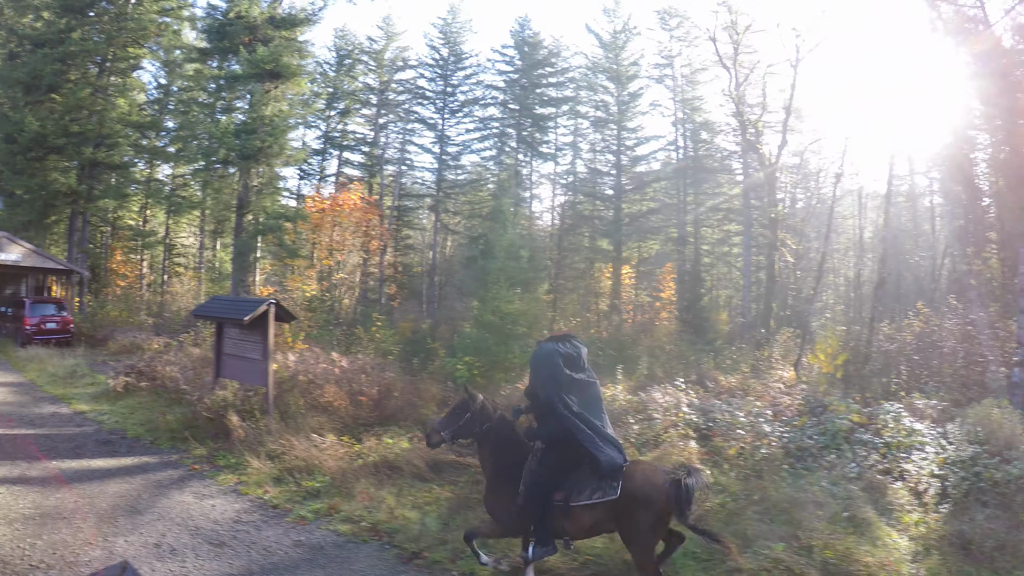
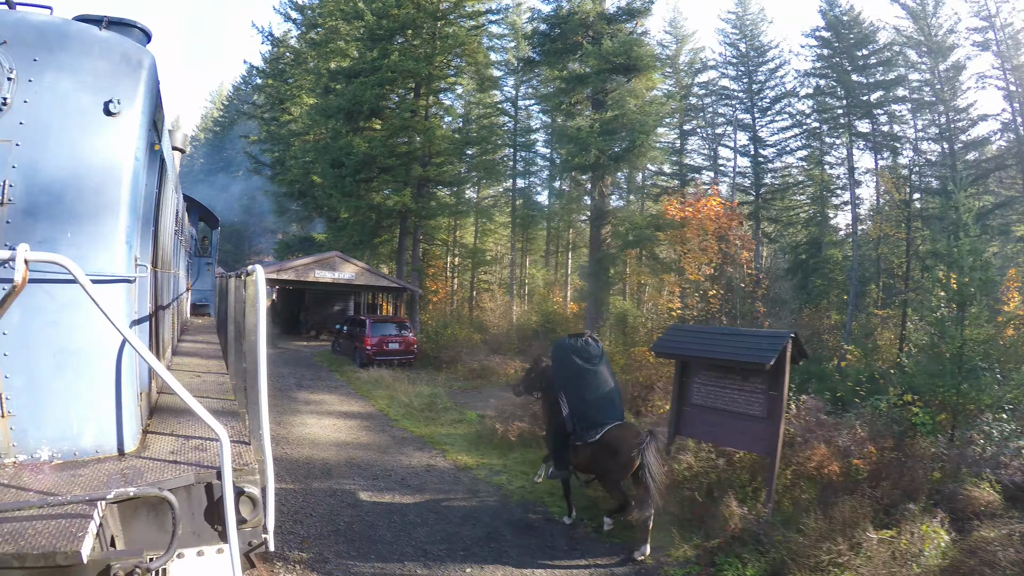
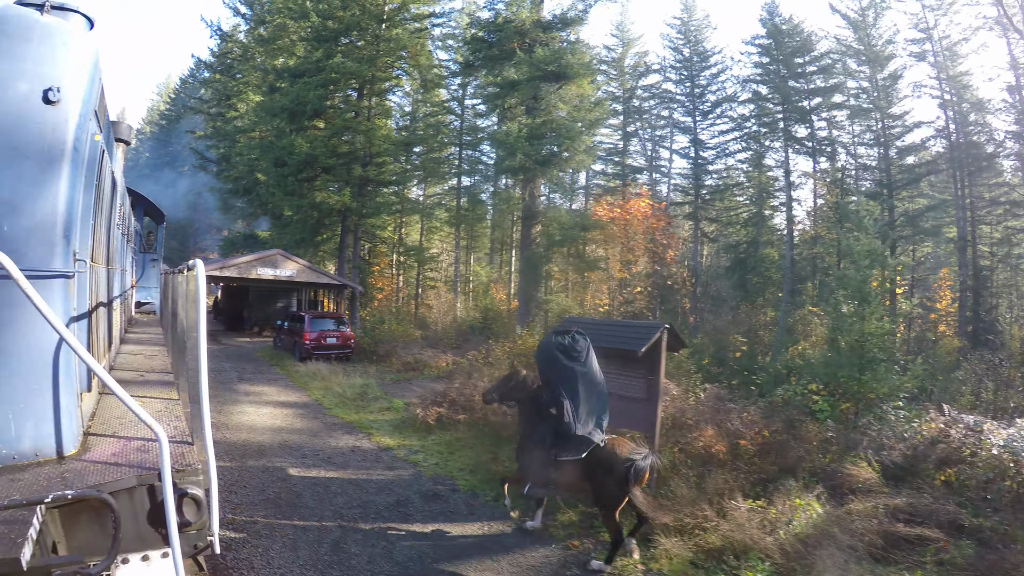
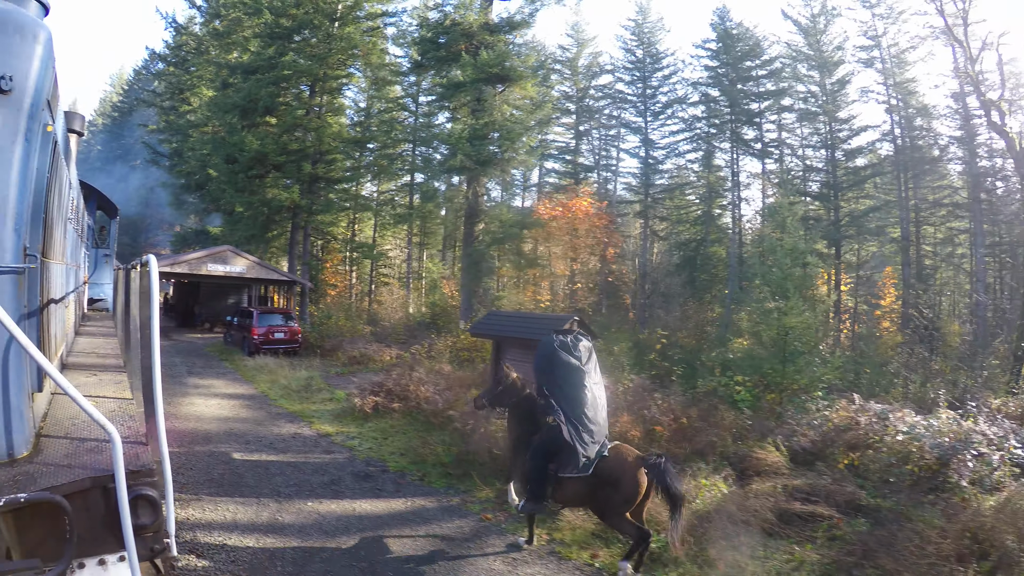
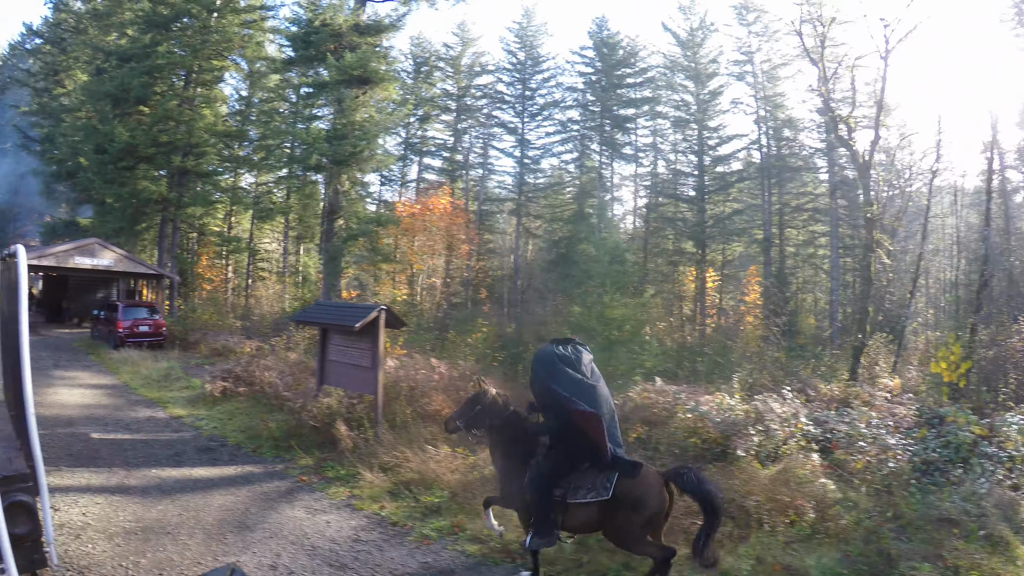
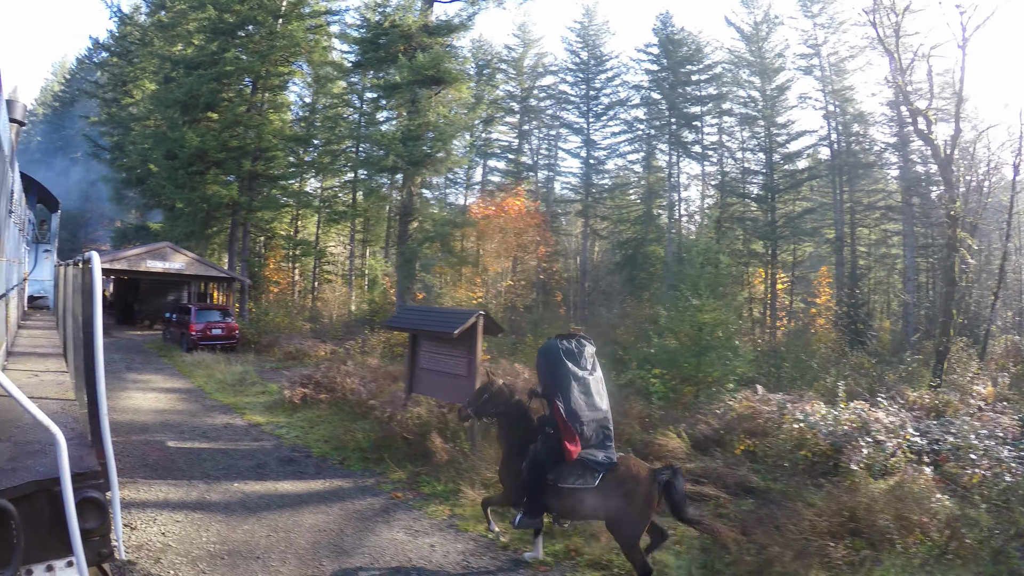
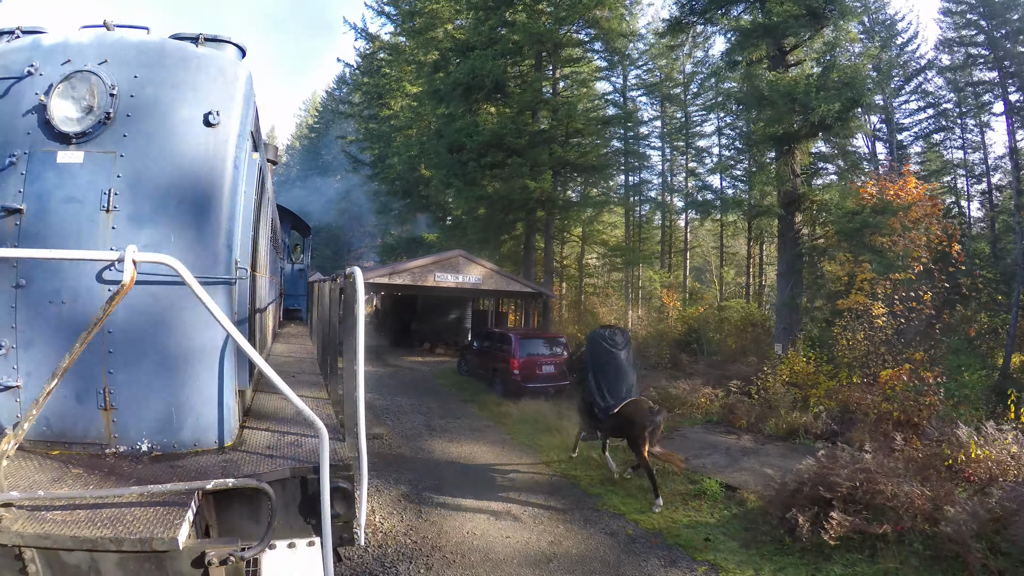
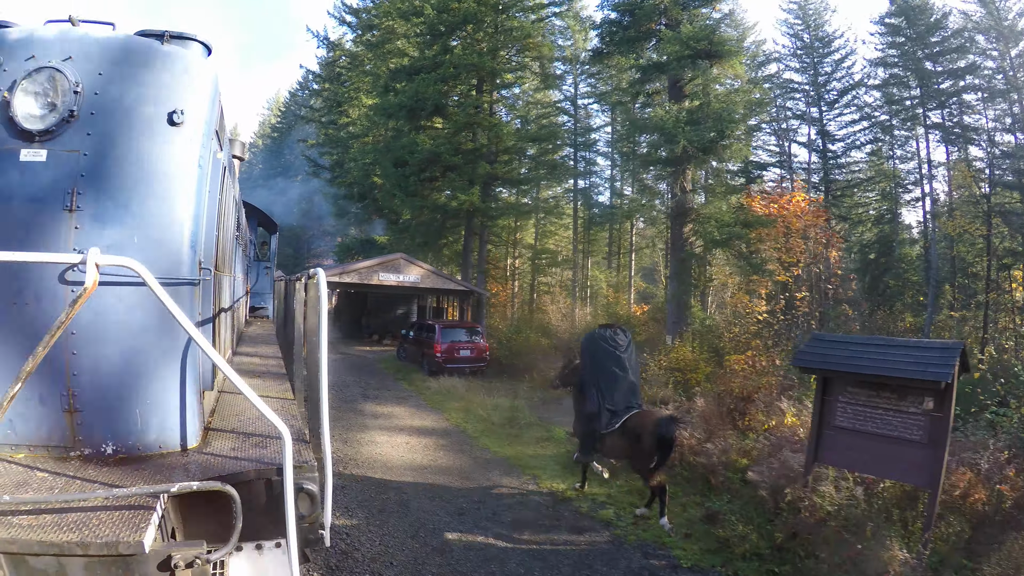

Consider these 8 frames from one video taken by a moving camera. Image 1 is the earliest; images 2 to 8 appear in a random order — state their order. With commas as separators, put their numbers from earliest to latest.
5, 6, 4, 3, 2, 8, 7
